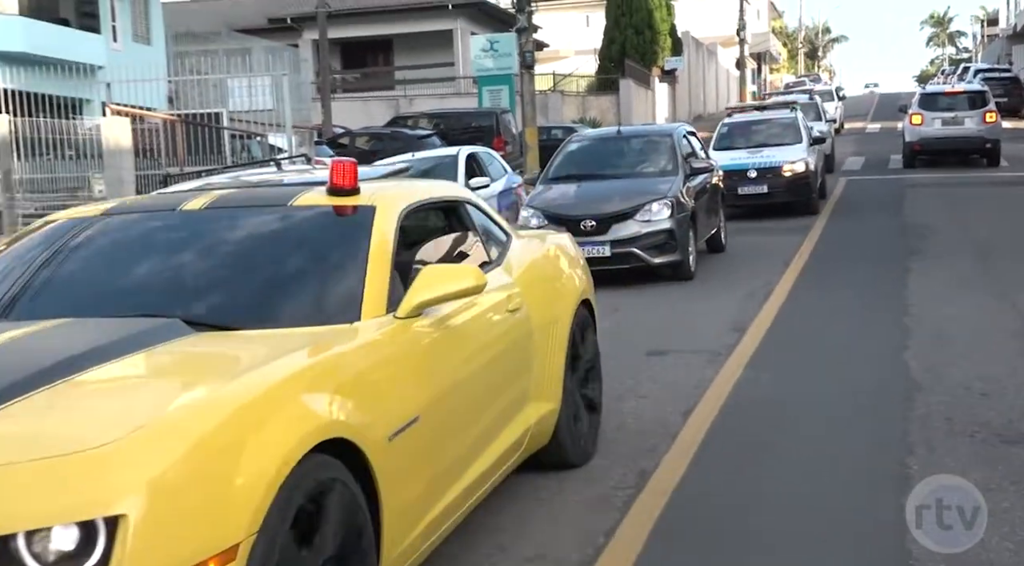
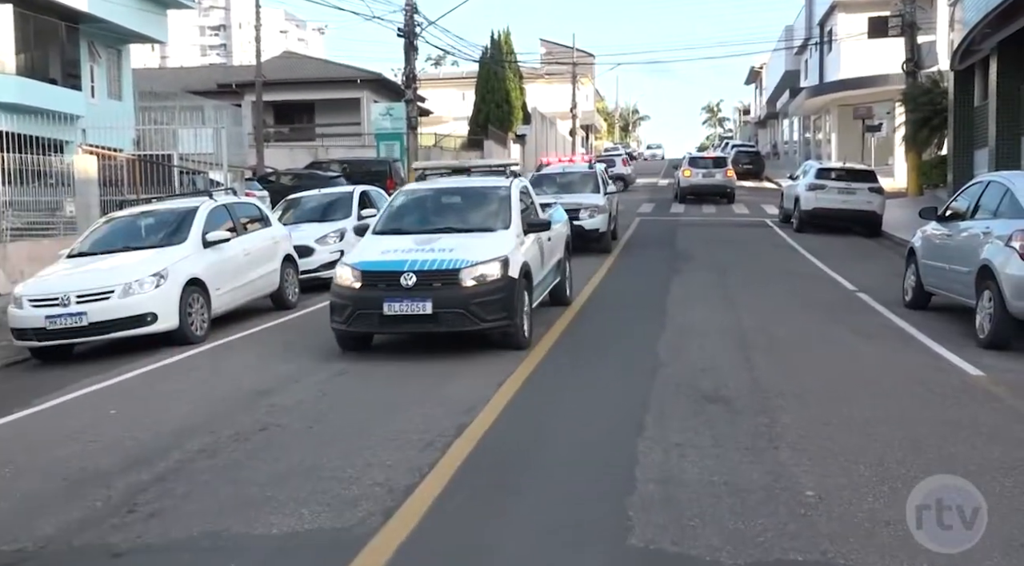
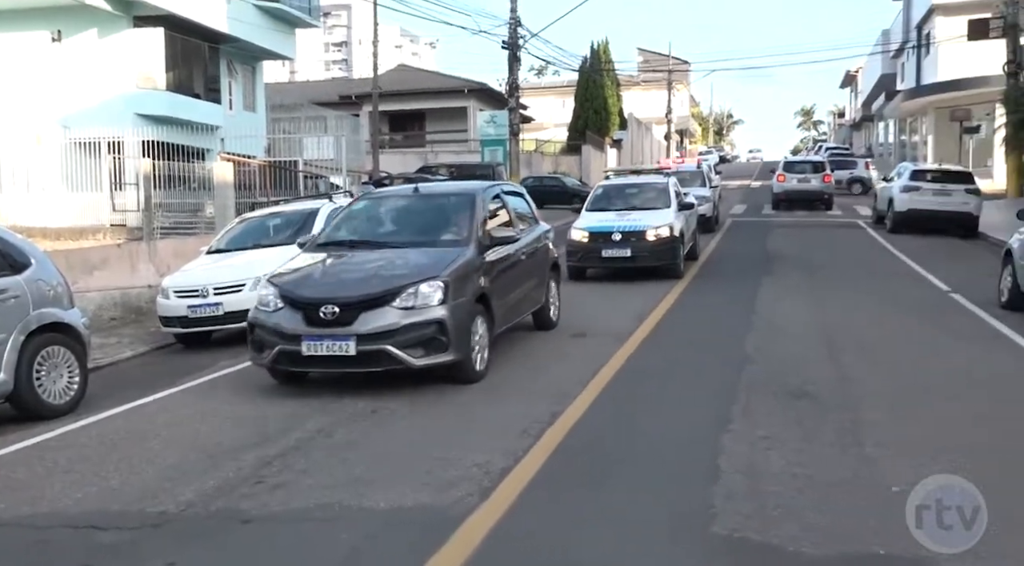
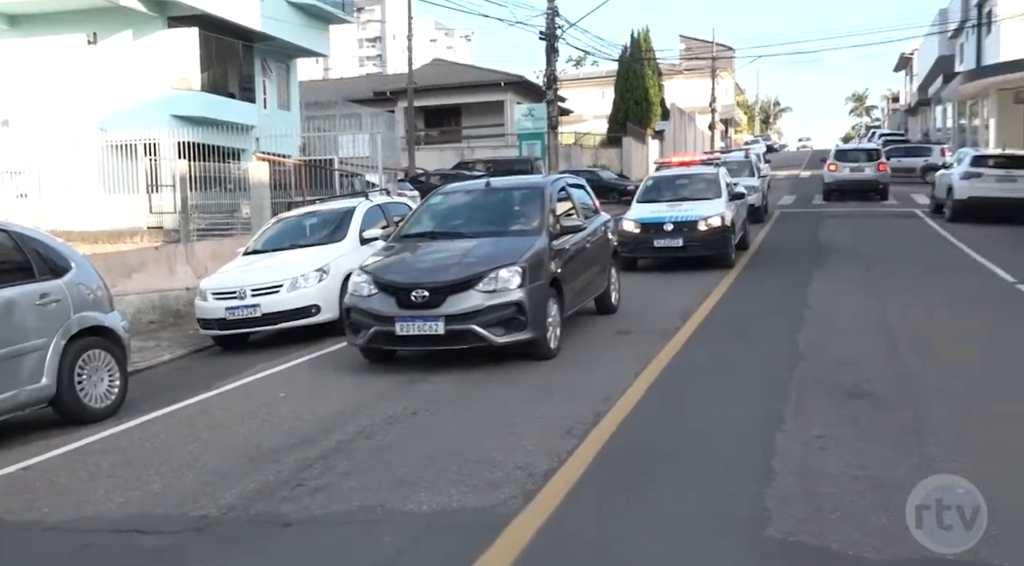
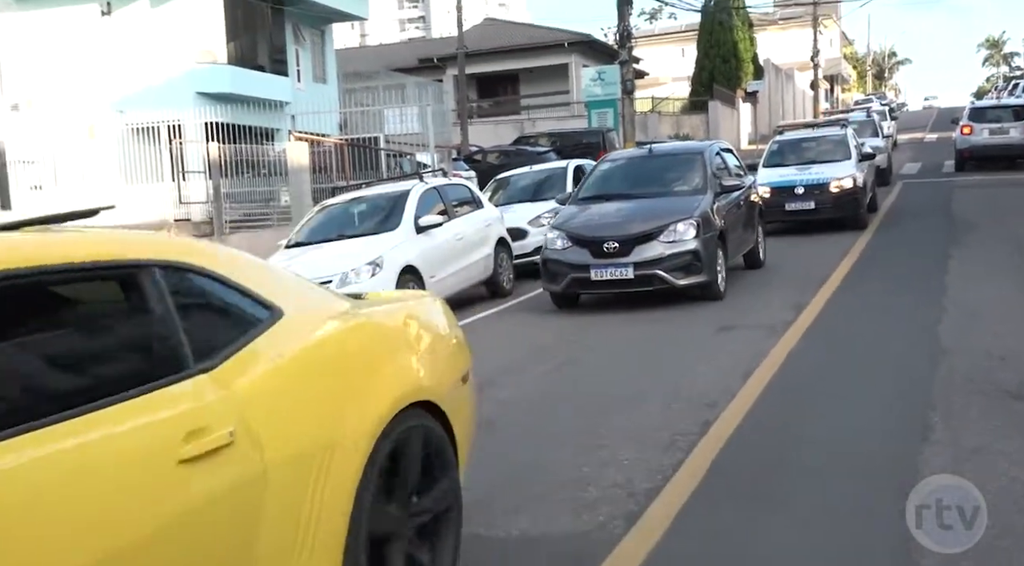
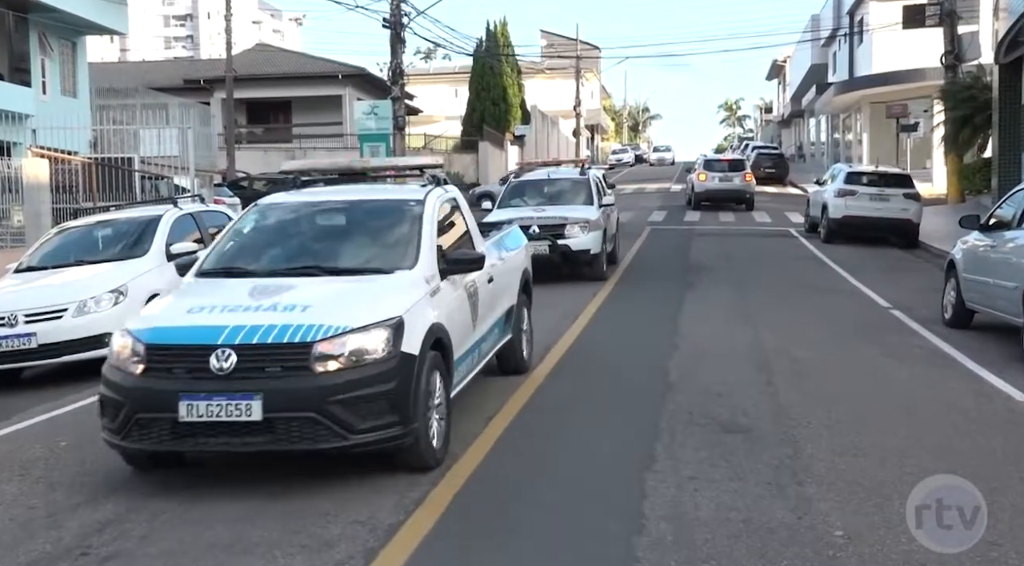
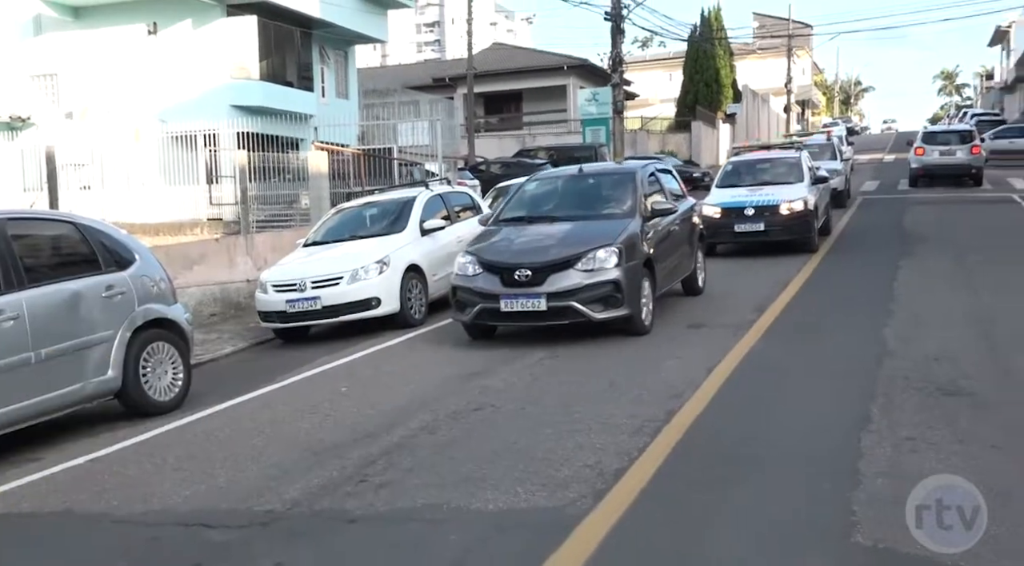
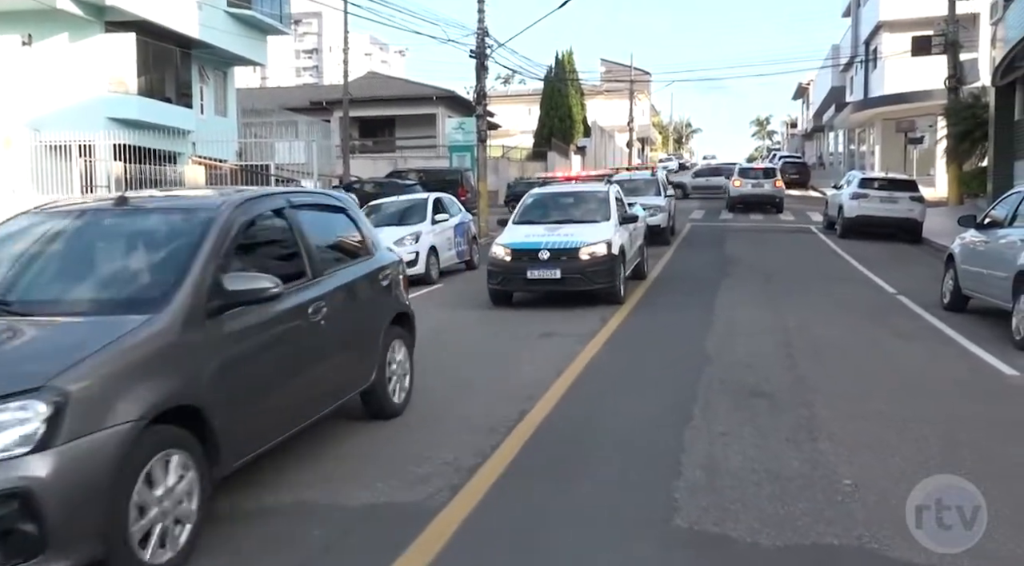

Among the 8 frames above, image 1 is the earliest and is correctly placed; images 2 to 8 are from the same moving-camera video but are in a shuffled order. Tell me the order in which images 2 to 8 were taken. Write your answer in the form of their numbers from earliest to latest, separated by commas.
5, 7, 4, 3, 8, 2, 6
